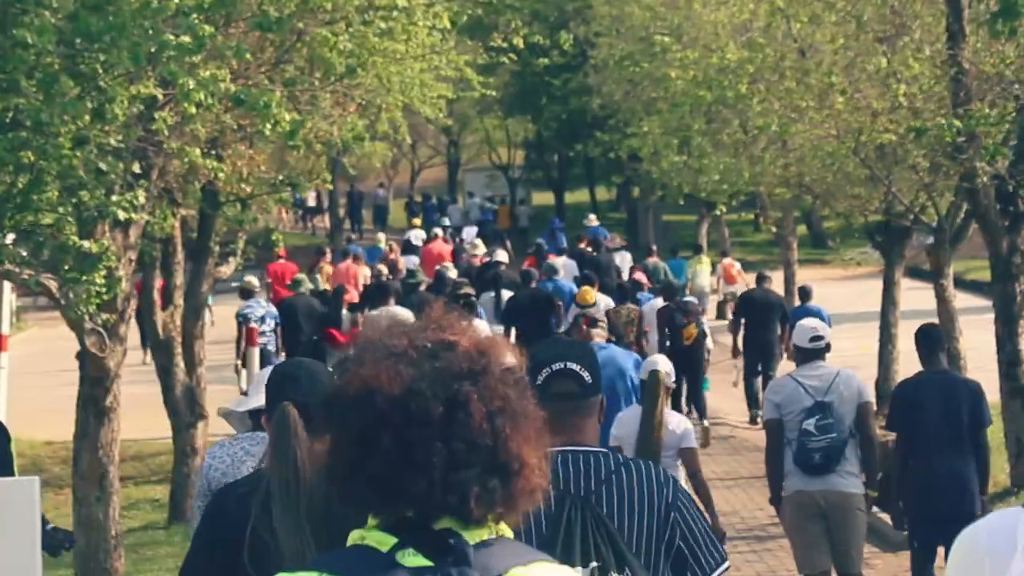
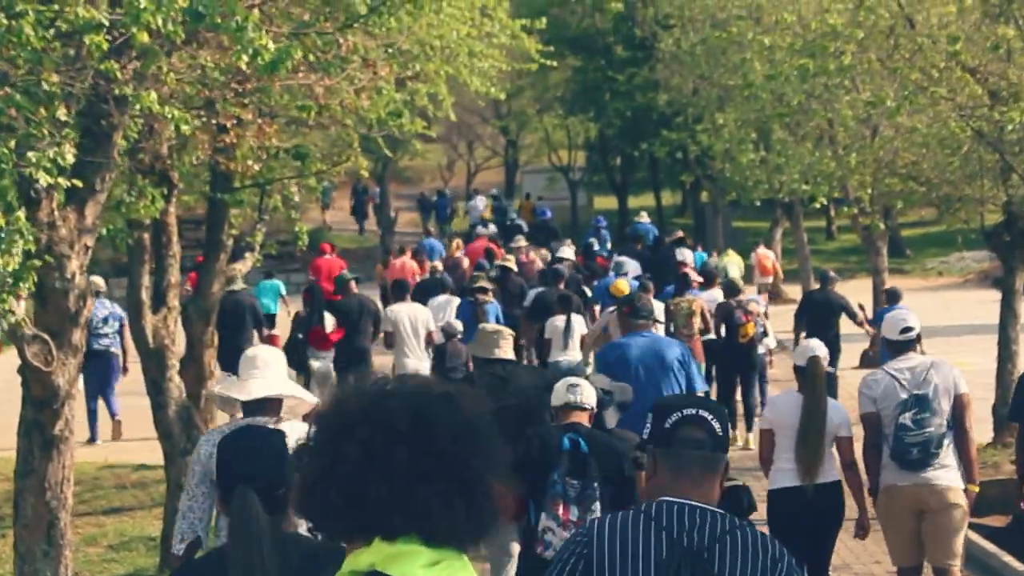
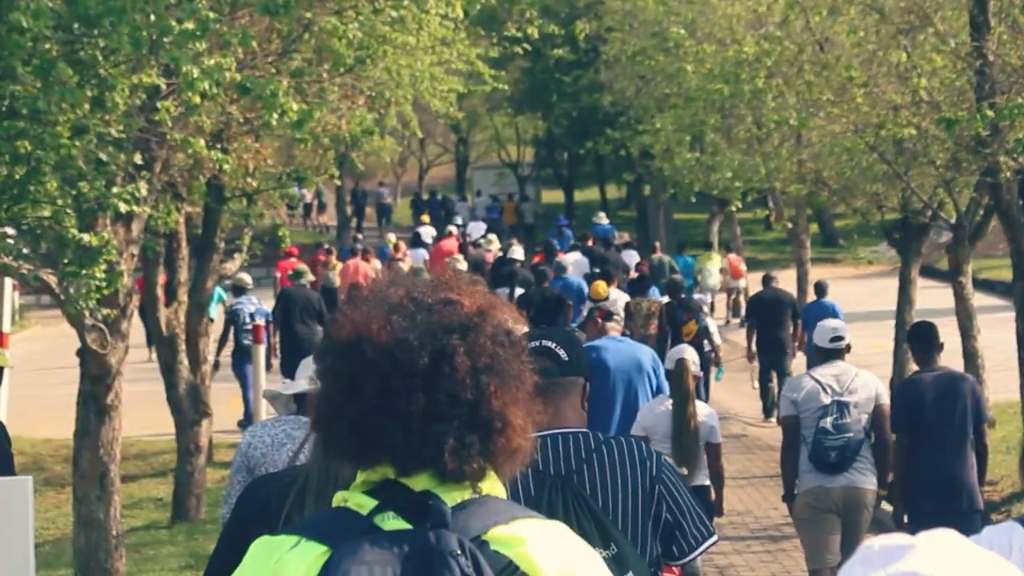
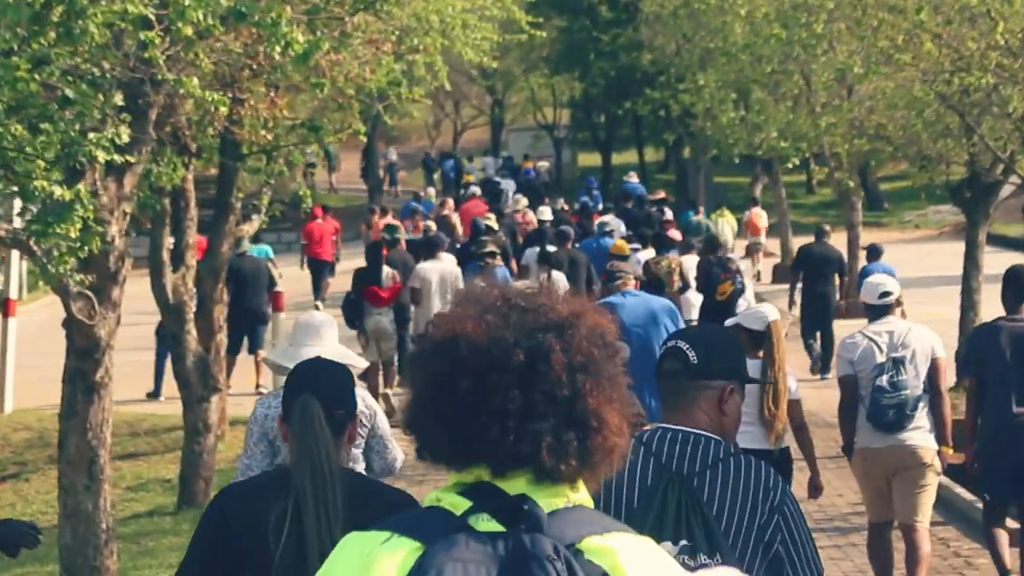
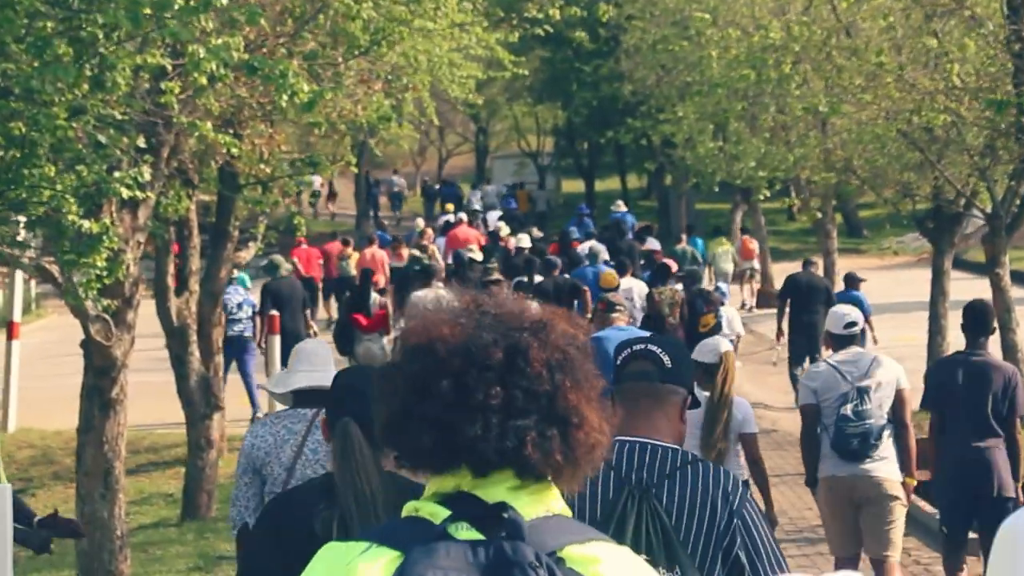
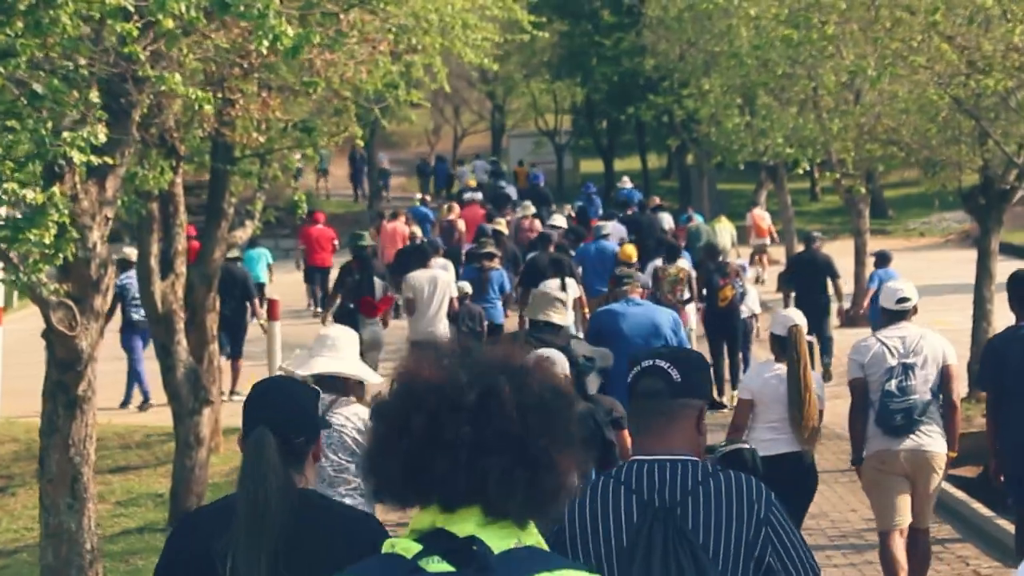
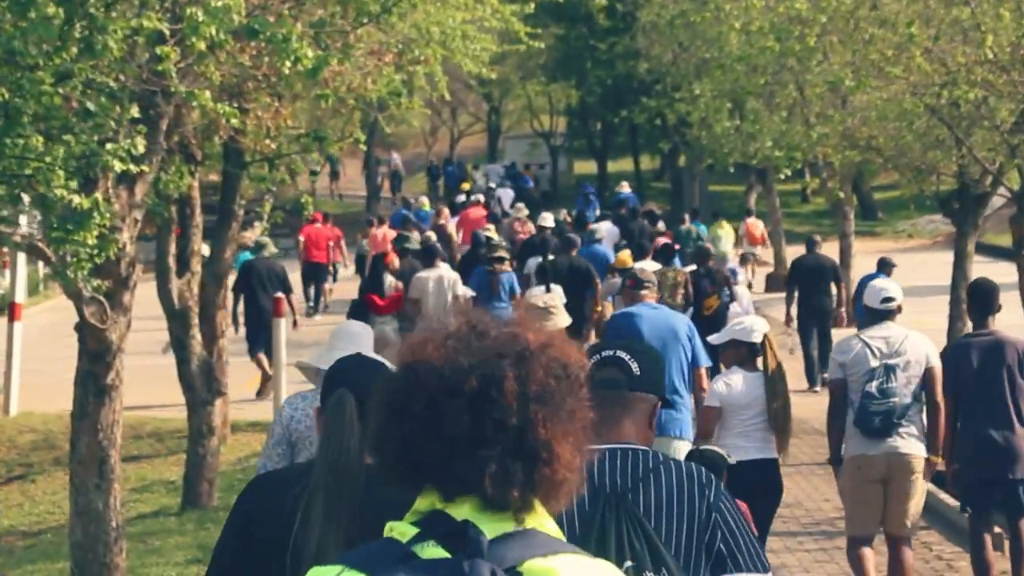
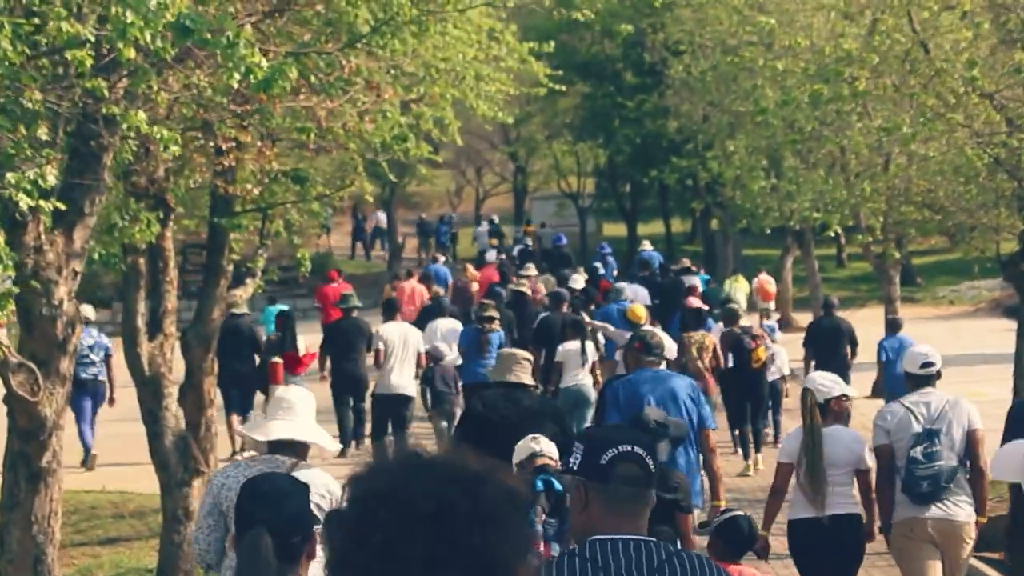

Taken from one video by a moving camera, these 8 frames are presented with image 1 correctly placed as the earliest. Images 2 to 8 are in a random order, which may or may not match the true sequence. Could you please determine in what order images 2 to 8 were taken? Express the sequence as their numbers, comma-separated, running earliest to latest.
3, 5, 7, 4, 6, 2, 8
